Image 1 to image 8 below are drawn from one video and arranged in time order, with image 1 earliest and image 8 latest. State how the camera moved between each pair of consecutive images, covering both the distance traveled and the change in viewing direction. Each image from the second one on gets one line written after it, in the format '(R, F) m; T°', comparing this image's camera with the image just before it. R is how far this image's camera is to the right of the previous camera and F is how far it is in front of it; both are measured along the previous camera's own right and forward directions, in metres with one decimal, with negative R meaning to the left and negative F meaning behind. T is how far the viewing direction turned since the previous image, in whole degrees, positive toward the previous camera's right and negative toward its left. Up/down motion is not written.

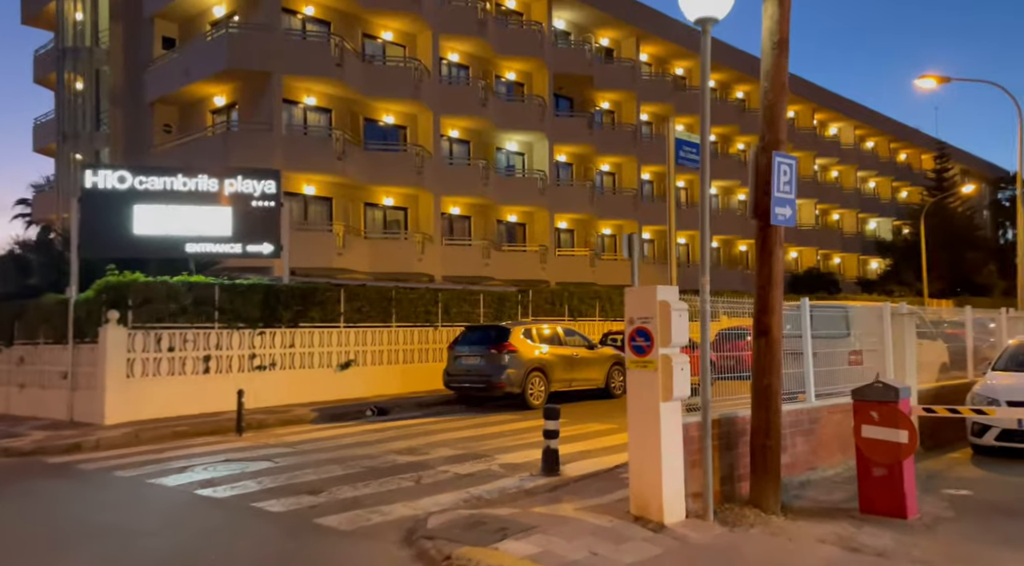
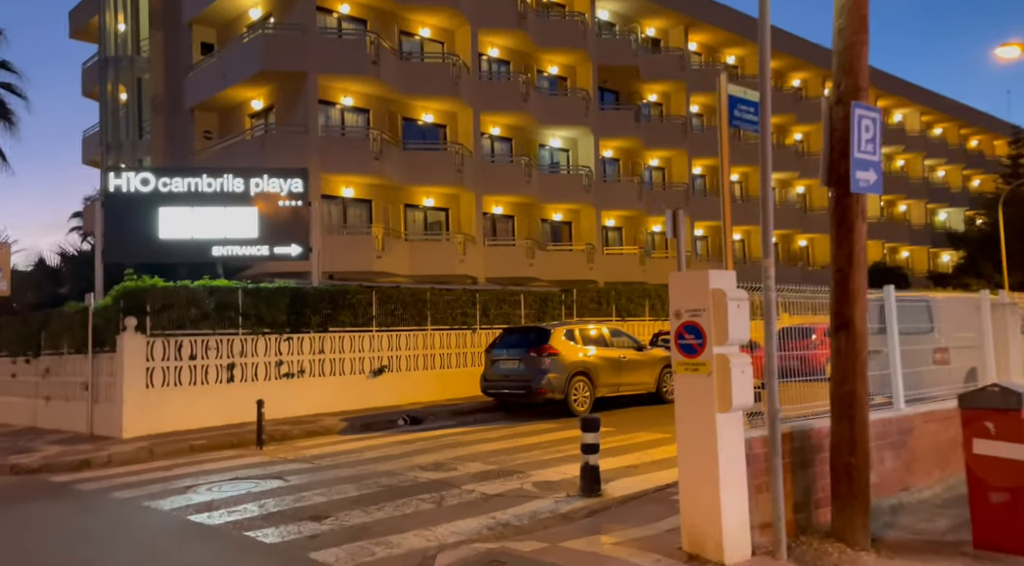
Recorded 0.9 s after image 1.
(+0.2, +1.2) m; -4°
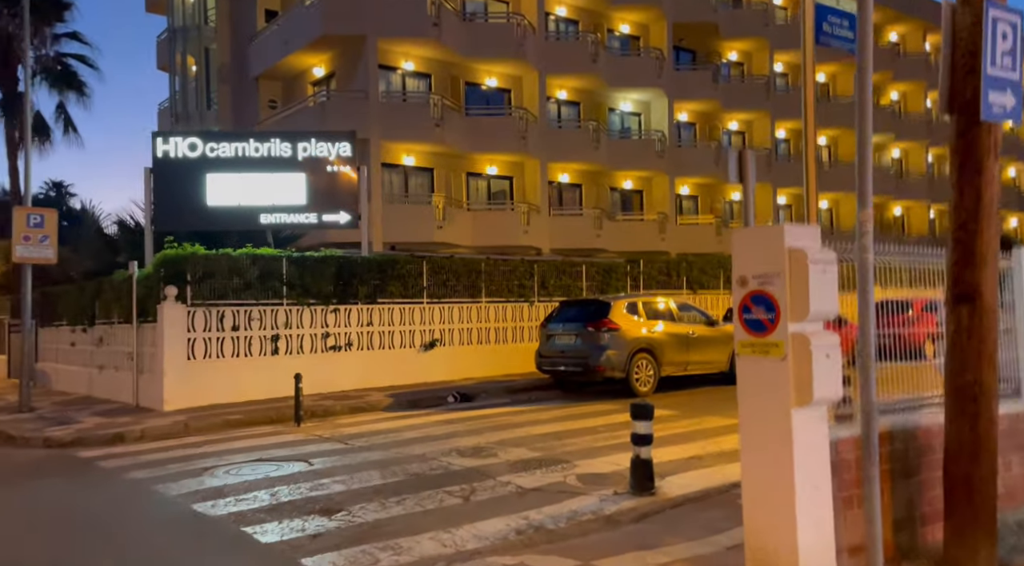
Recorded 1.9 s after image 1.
(+0.3, +1.2) m; -5°
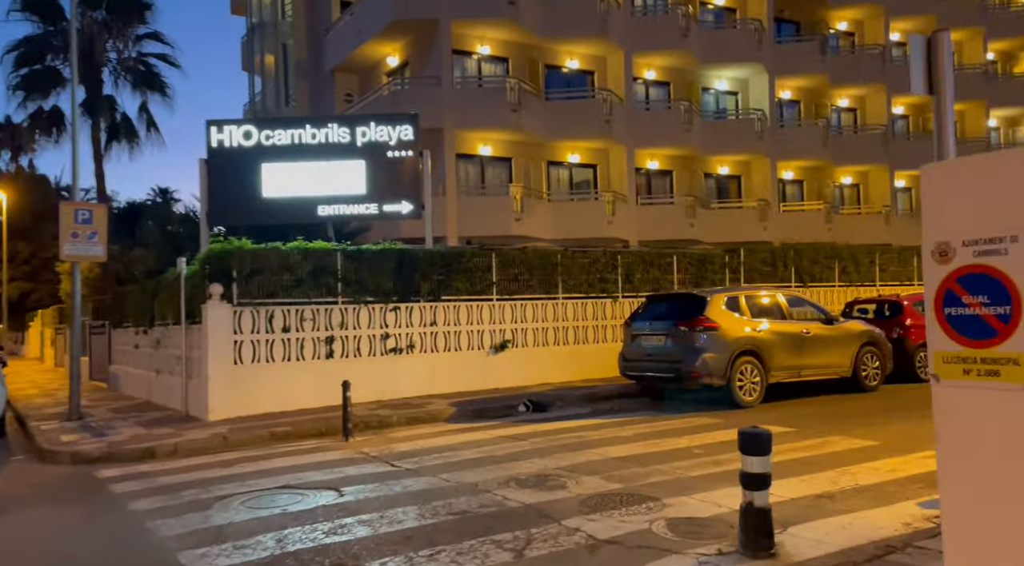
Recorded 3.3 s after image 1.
(+0.2, +1.8) m; -6°
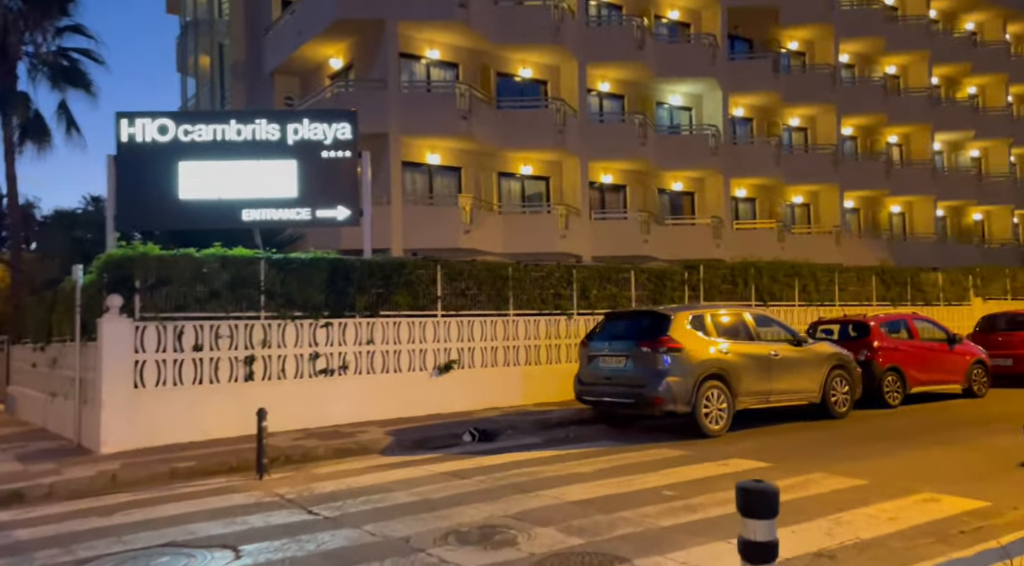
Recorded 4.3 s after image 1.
(+0.1, +1.4) m; +3°
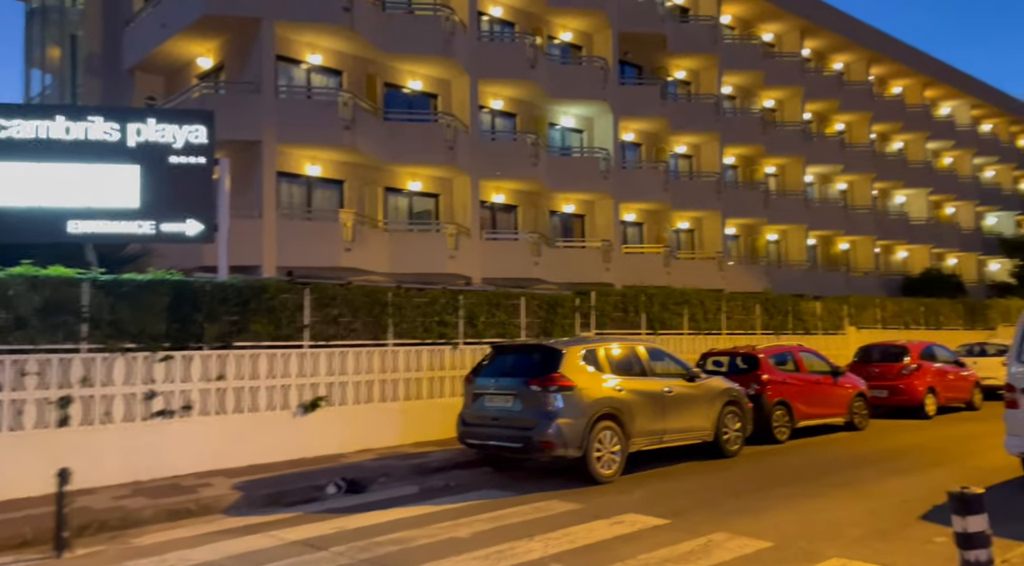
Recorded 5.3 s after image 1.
(+0.2, +1.3) m; +7°
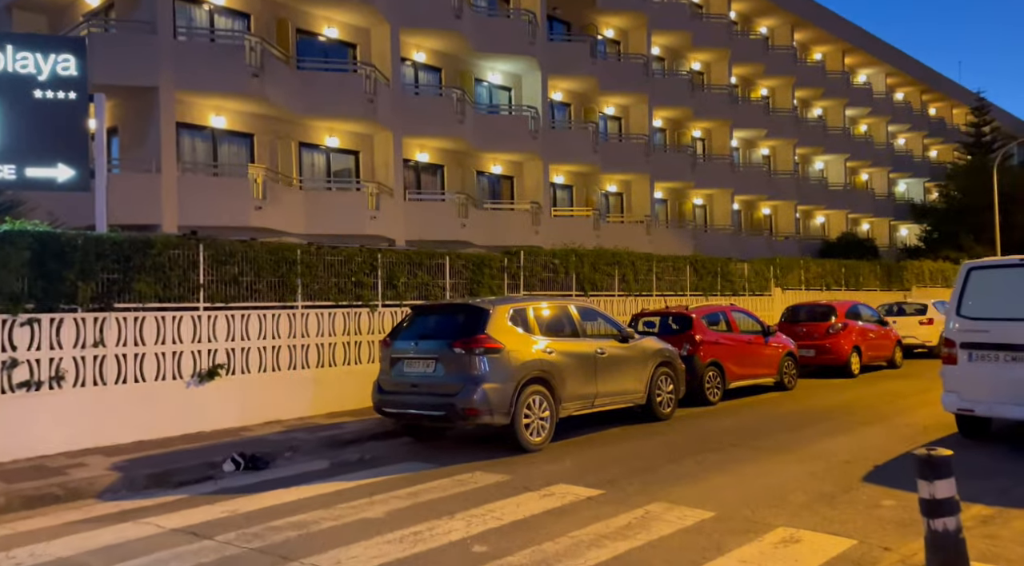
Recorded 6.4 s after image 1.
(+0.1, +1.1) m; +5°
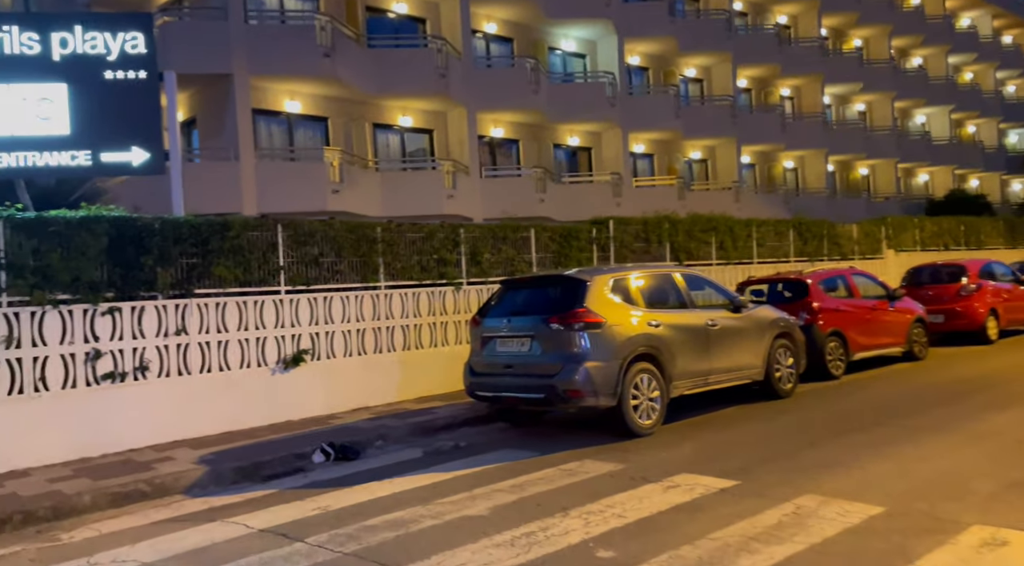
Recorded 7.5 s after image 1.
(-0.3, +0.8) m; -5°
